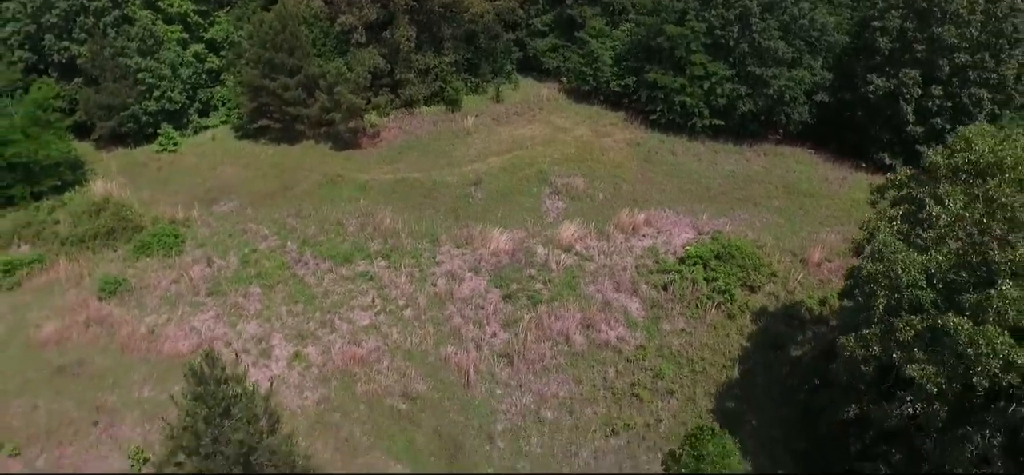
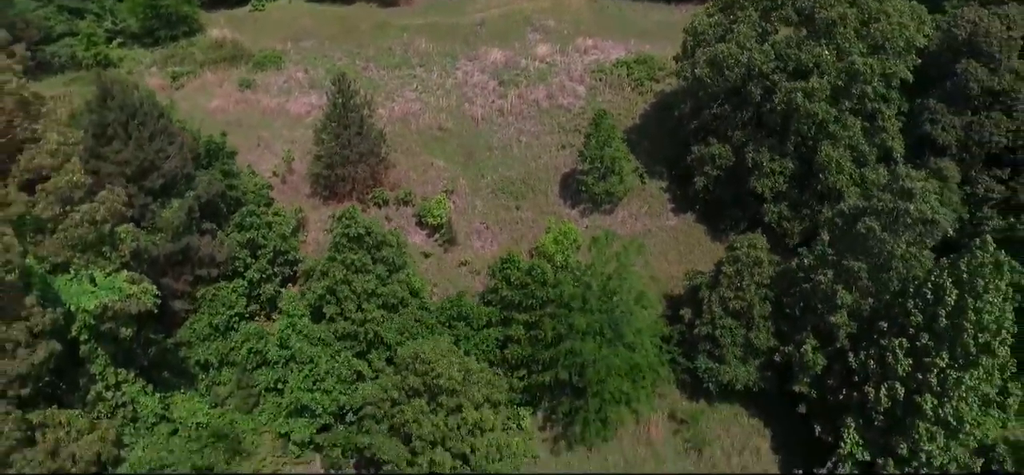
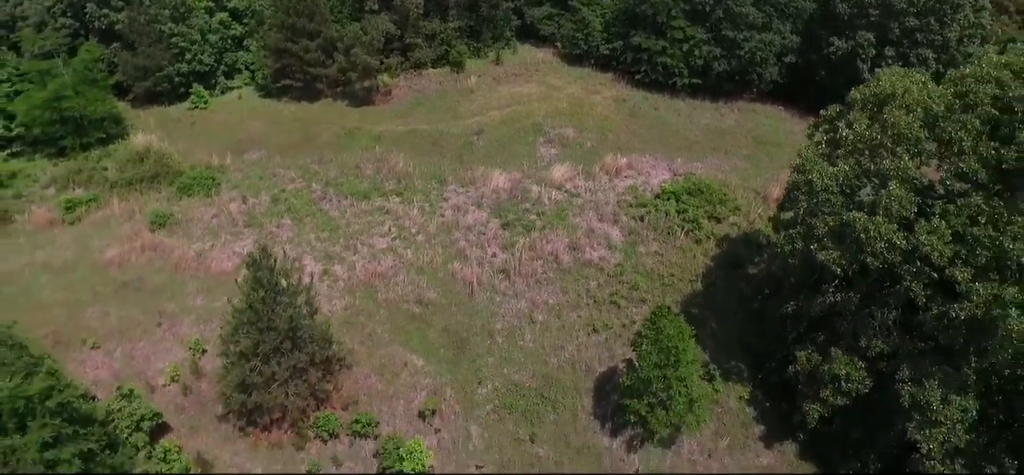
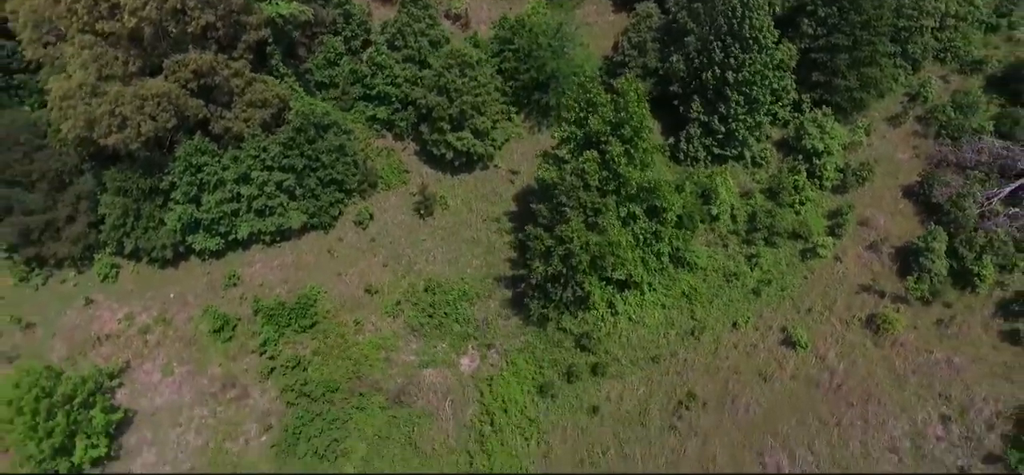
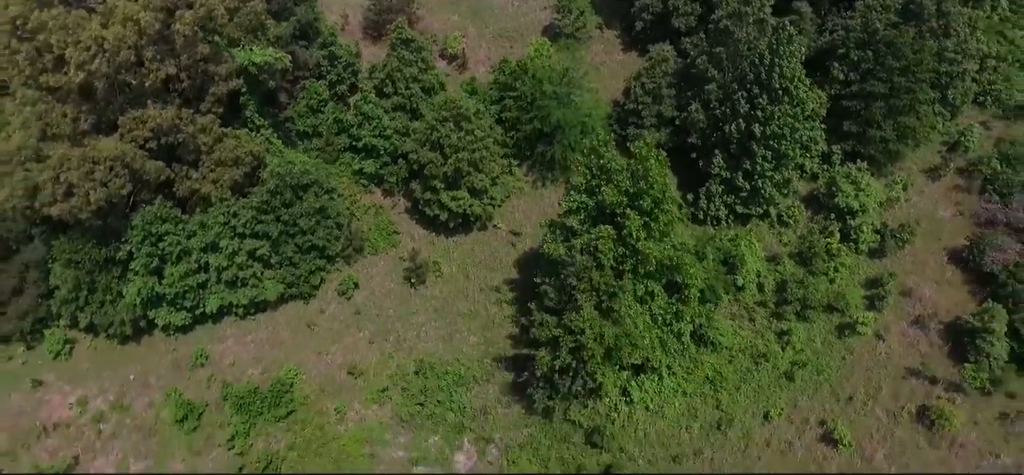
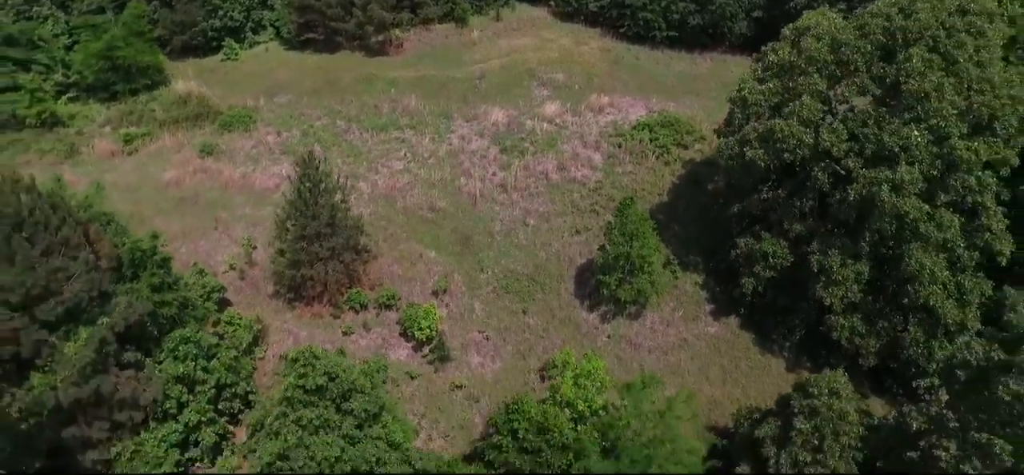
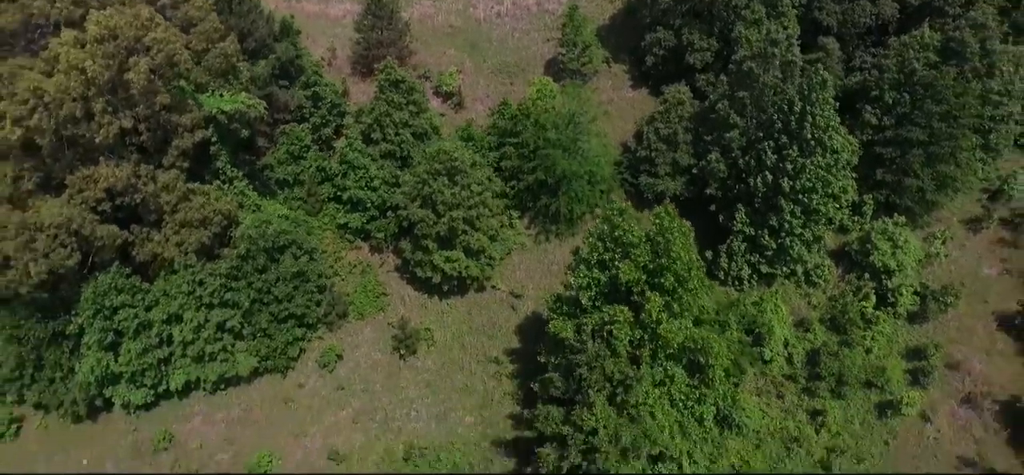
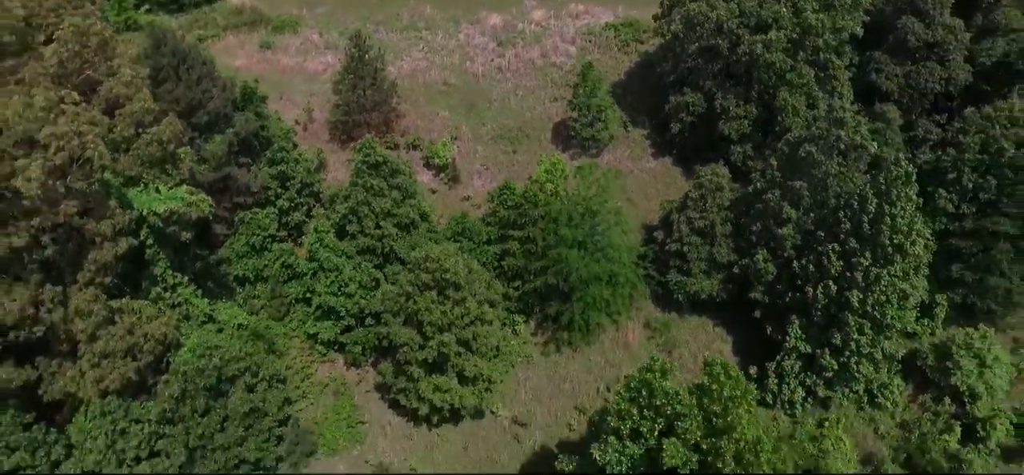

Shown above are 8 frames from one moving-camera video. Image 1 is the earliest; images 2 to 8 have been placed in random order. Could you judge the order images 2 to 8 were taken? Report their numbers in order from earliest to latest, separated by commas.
3, 6, 2, 8, 7, 5, 4
